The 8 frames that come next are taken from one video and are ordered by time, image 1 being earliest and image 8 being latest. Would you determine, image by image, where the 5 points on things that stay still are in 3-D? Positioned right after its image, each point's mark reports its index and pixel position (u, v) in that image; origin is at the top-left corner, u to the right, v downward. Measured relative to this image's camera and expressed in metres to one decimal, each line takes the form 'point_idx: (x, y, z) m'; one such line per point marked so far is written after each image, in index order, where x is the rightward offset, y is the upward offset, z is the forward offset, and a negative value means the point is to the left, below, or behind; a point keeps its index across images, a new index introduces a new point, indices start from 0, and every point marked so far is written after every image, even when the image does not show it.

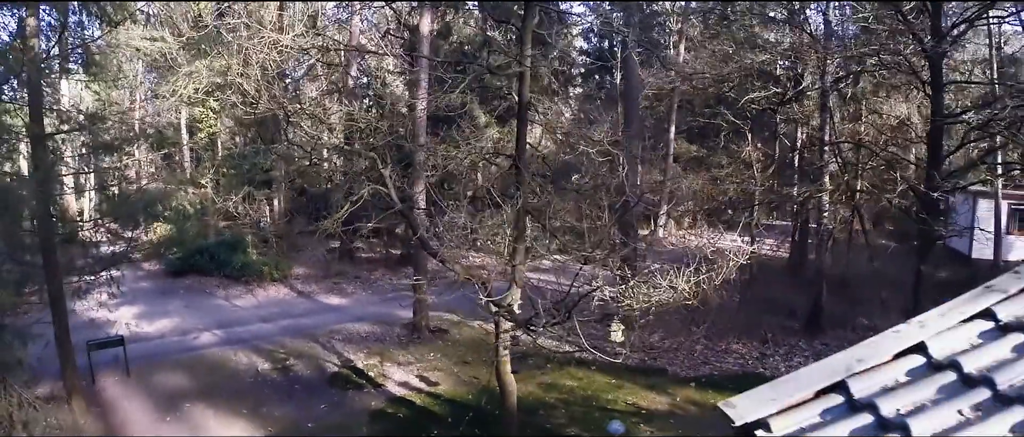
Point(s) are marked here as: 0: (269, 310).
0: (-5.5, -2.1, +14.5) m
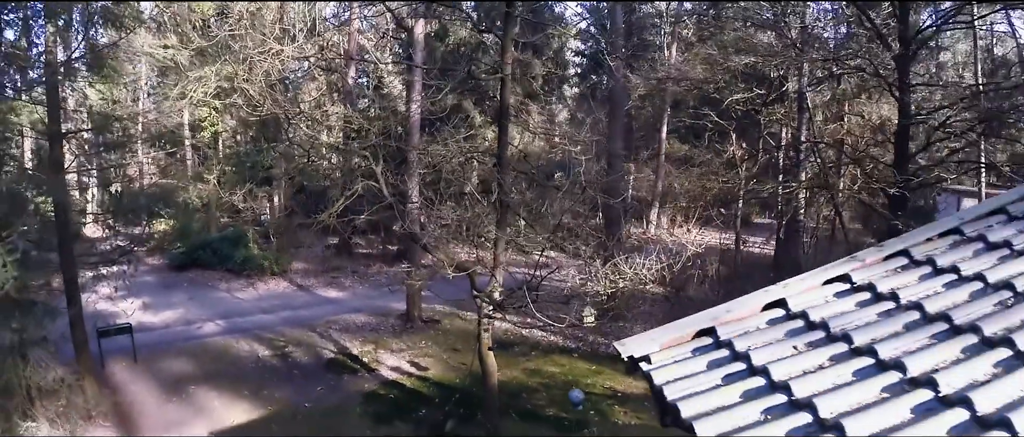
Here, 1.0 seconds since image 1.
0: (-5.7, -1.9, +15.0) m
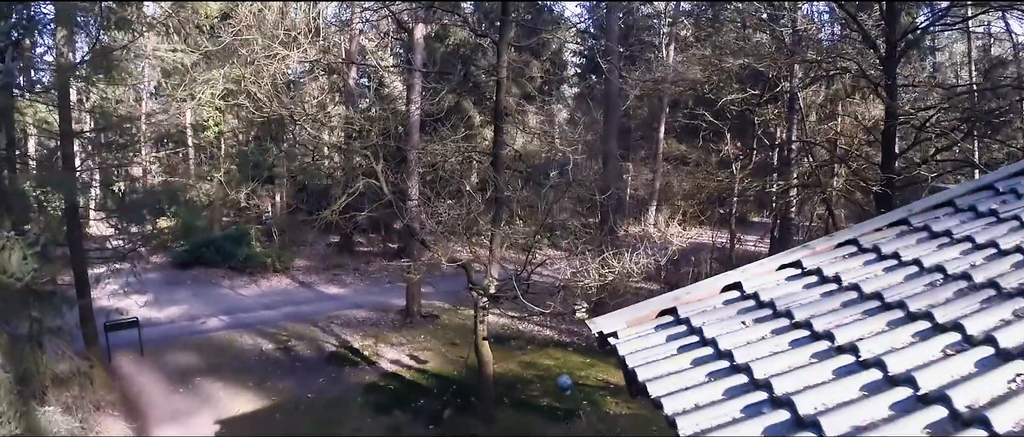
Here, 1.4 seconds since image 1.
0: (-5.7, -1.9, +15.3) m
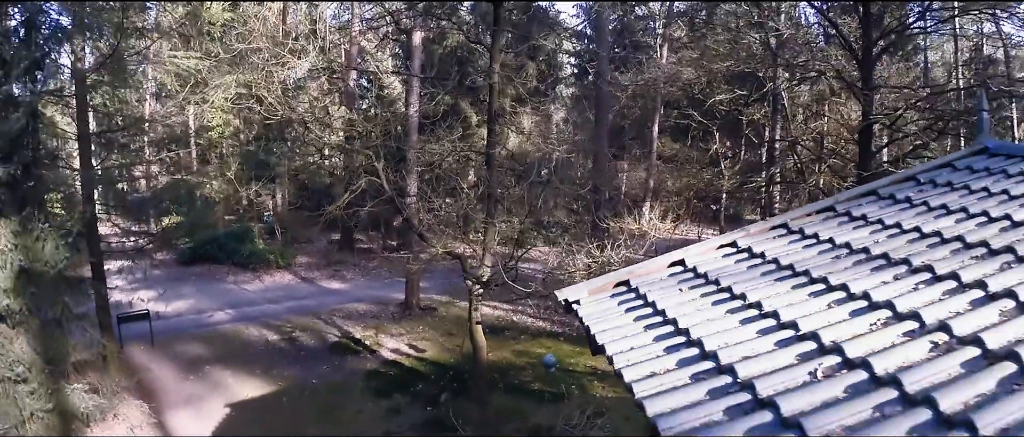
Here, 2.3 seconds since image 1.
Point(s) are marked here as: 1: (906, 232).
0: (-5.8, -1.8, +15.8) m
1: (+2.0, -0.1, +3.3) m
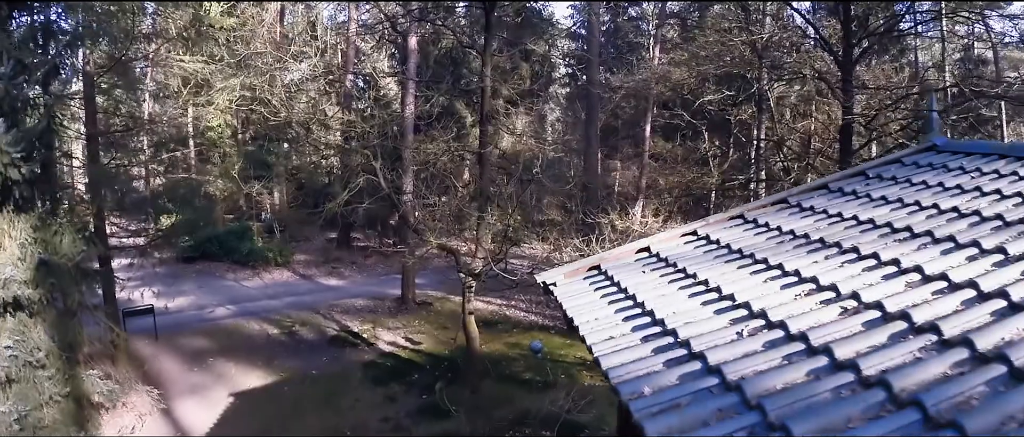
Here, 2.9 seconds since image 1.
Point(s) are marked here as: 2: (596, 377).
0: (-6.0, -1.8, +16.2) m
1: (+1.9, 0.0, +3.7) m
2: (+1.2, -2.3, +9.4) m
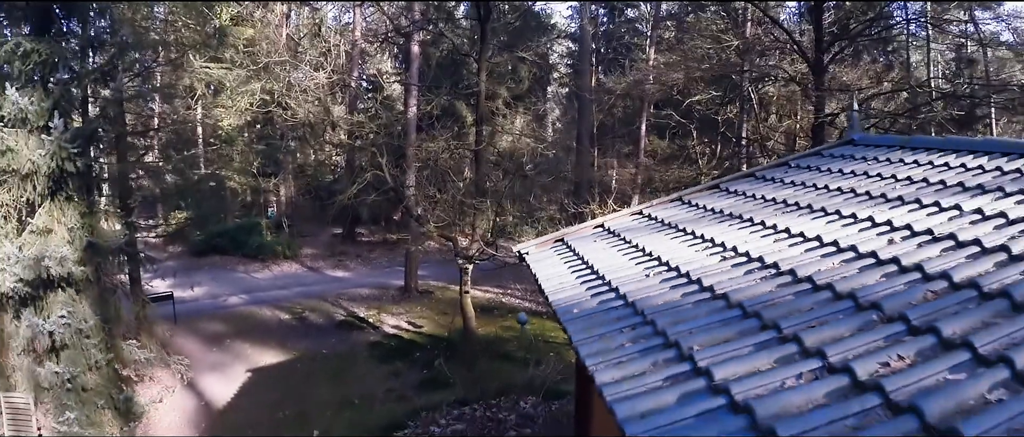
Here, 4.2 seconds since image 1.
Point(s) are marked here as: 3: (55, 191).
0: (-6.1, -1.6, +17.1) m
1: (+1.8, +0.1, +4.6) m
2: (+1.1, -2.2, +10.2) m
3: (-5.2, +0.3, +7.3) m
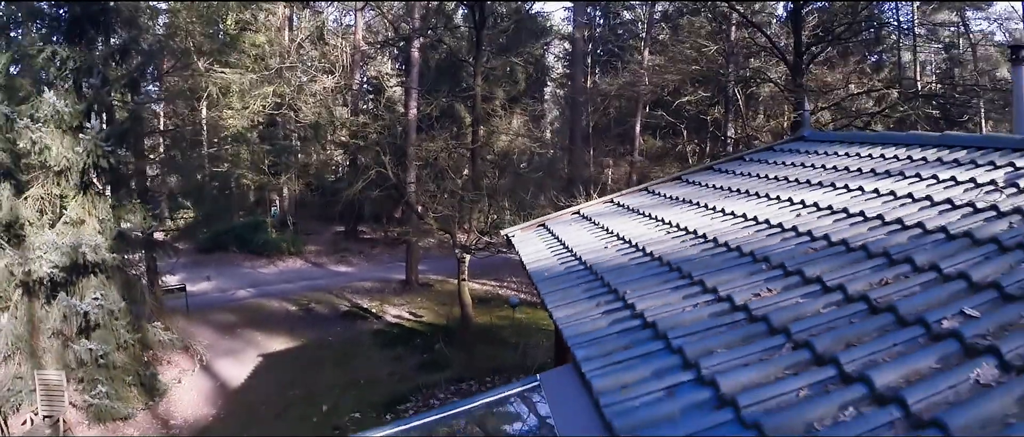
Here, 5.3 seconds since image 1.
0: (-6.2, -1.6, +17.7) m
1: (+1.7, +0.2, +5.2) m
2: (+1.0, -2.1, +10.9) m
3: (-5.3, +0.4, +8.0) m
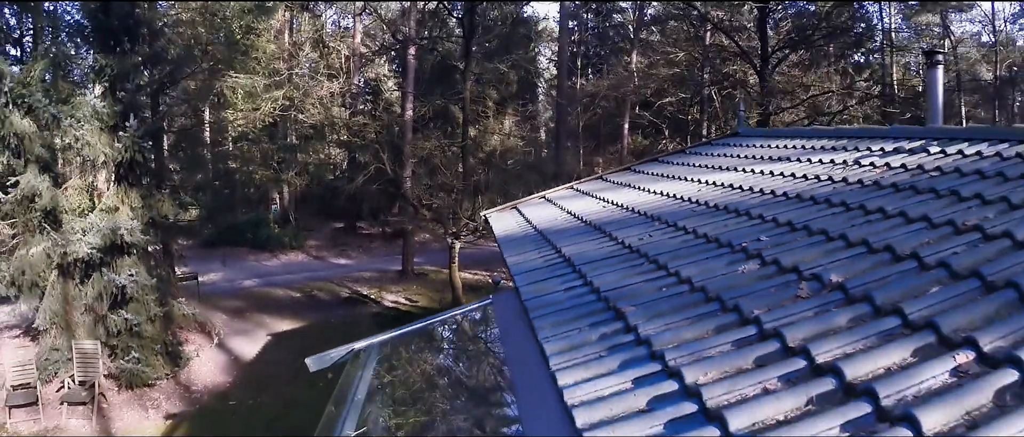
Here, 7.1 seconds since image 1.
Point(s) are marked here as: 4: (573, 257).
0: (-6.4, -1.4, +18.8) m
1: (+1.5, +0.4, +6.3) m
2: (+0.8, -1.9, +11.9) m
3: (-5.5, +0.6, +9.0) m
4: (+0.3, -0.2, +3.5) m
